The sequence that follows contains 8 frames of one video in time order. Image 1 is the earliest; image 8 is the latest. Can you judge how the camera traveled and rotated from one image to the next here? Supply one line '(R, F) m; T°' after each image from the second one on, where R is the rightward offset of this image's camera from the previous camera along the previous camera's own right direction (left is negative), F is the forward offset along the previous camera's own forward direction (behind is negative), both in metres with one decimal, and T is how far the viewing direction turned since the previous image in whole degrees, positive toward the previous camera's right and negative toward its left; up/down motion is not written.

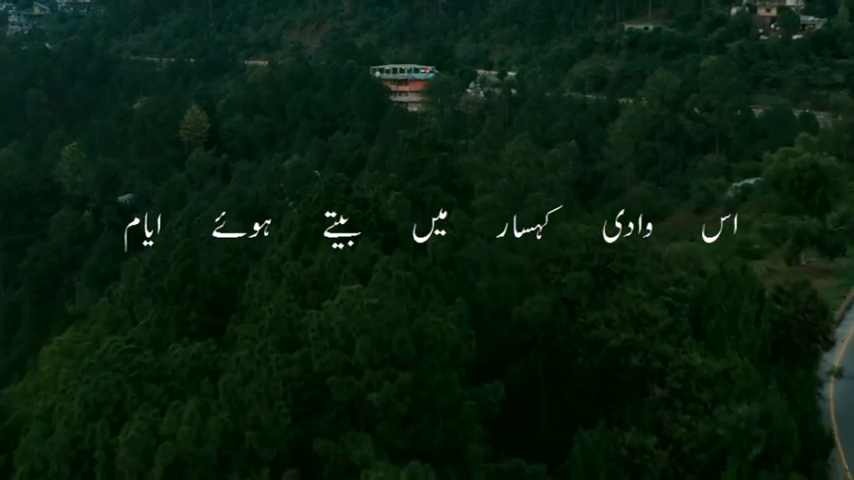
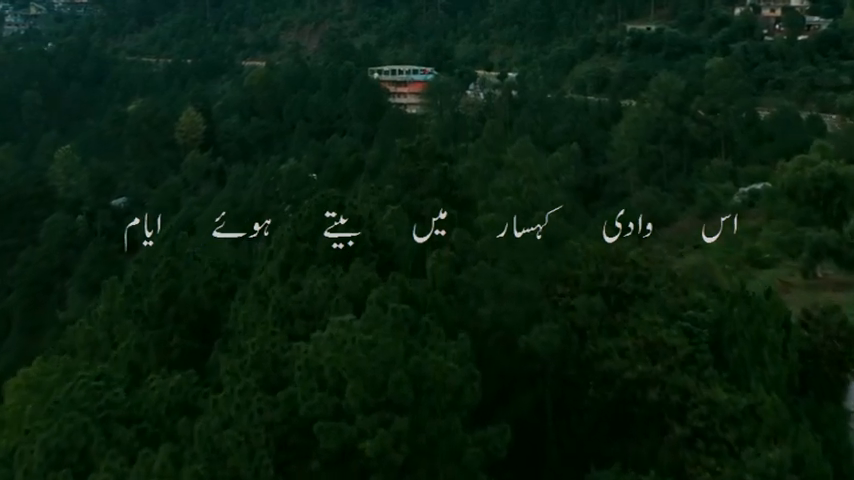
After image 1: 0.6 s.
(0.0, +0.7) m; 0°
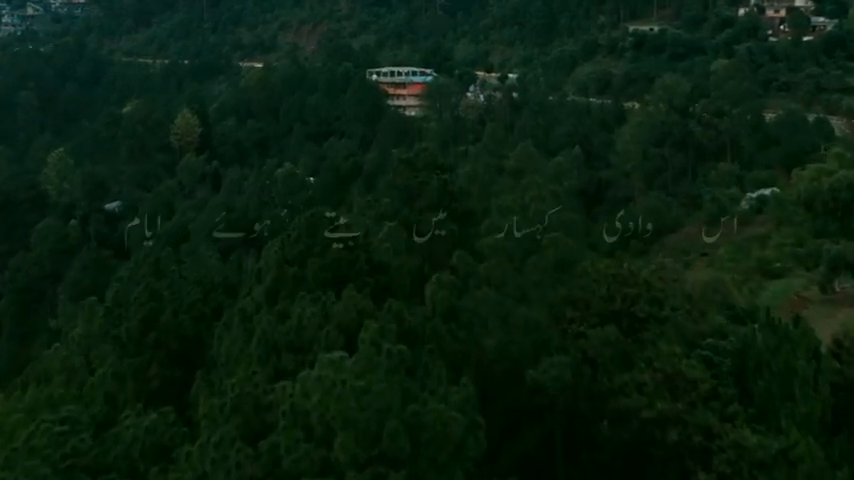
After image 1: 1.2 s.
(0.0, +0.6) m; 0°
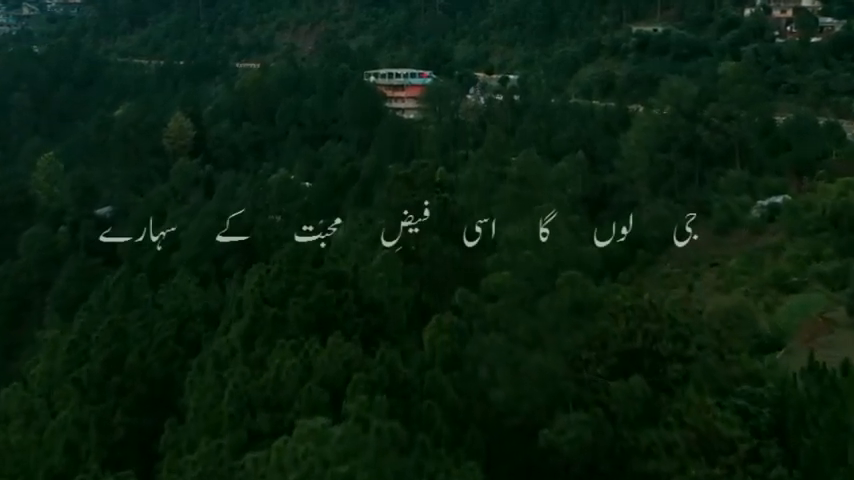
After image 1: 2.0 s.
(0.0, +0.9) m; 0°
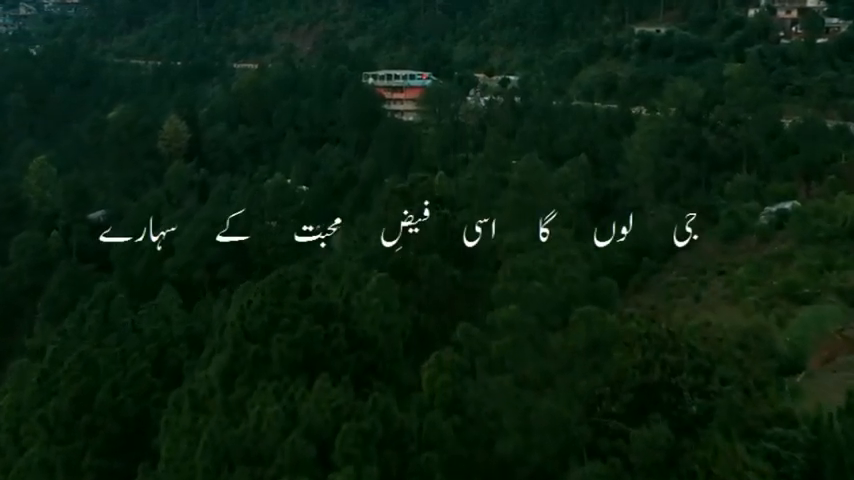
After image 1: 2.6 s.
(0.0, +0.7) m; 0°
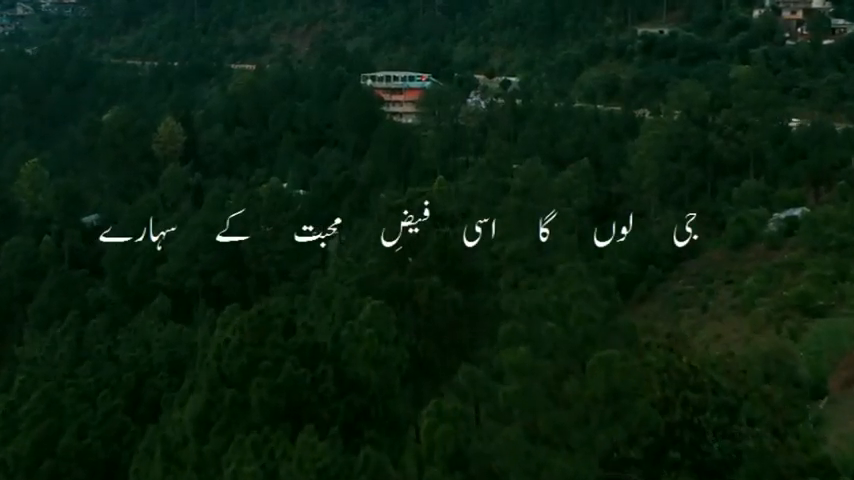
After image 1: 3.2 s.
(0.0, +0.6) m; 0°
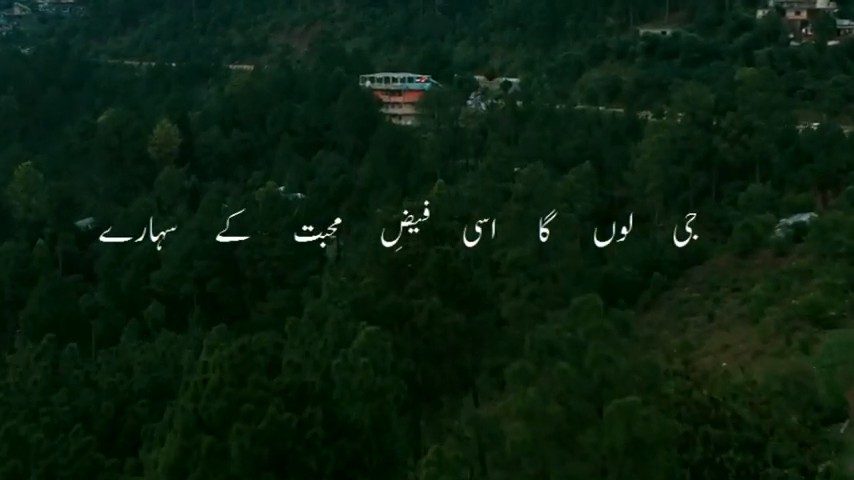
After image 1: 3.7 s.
(0.0, +0.5) m; 0°
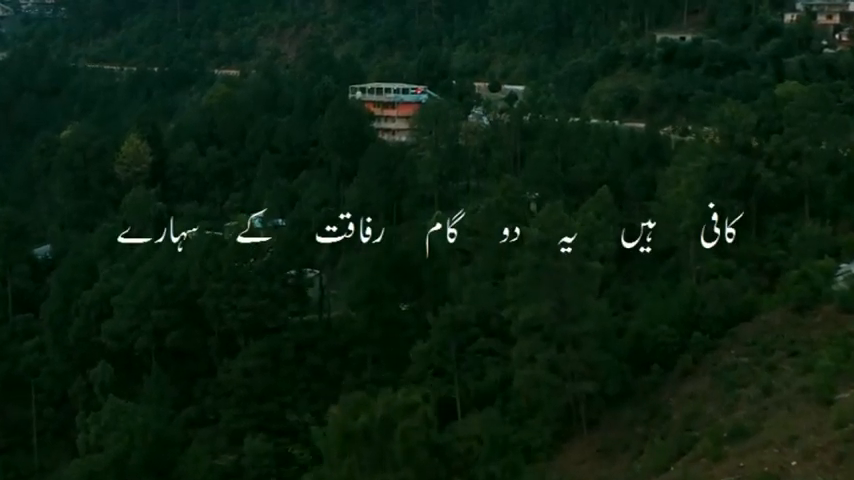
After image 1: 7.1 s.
(0.0, +3.5) m; 0°
